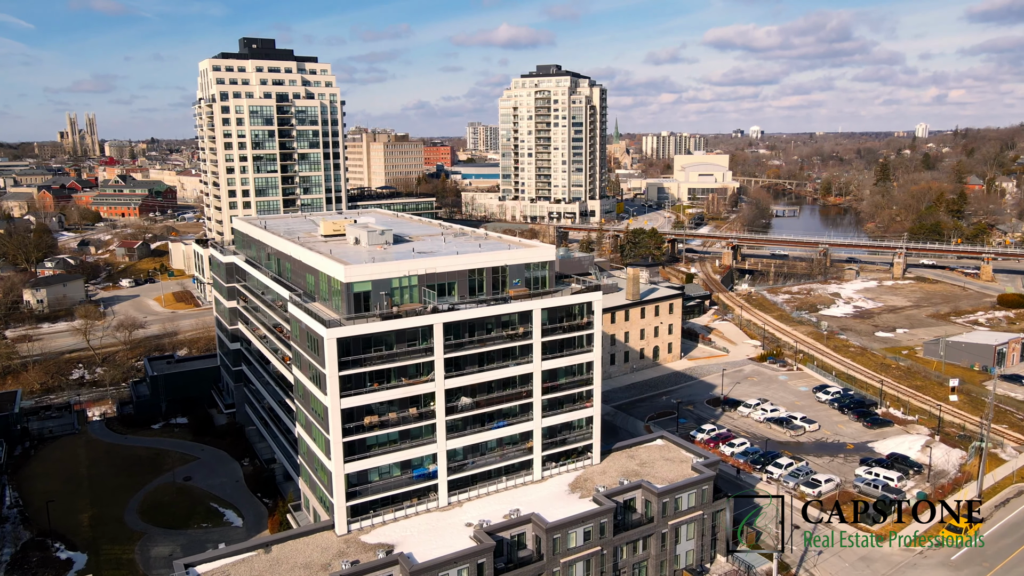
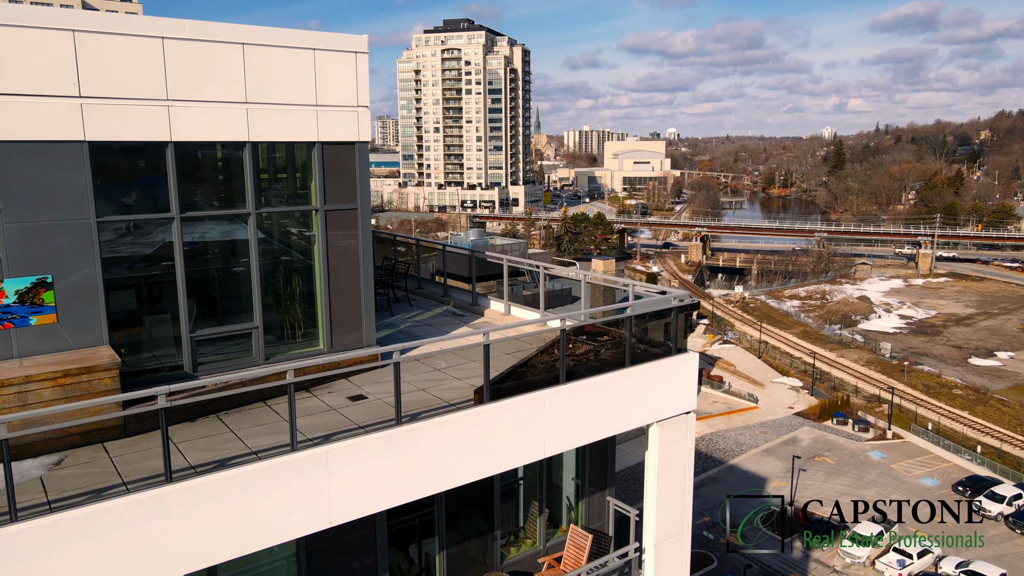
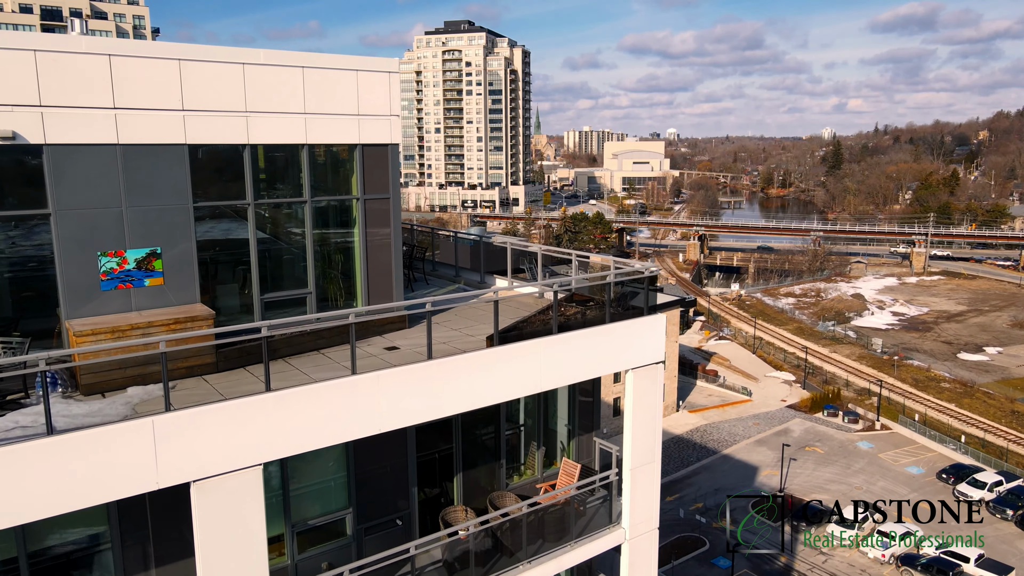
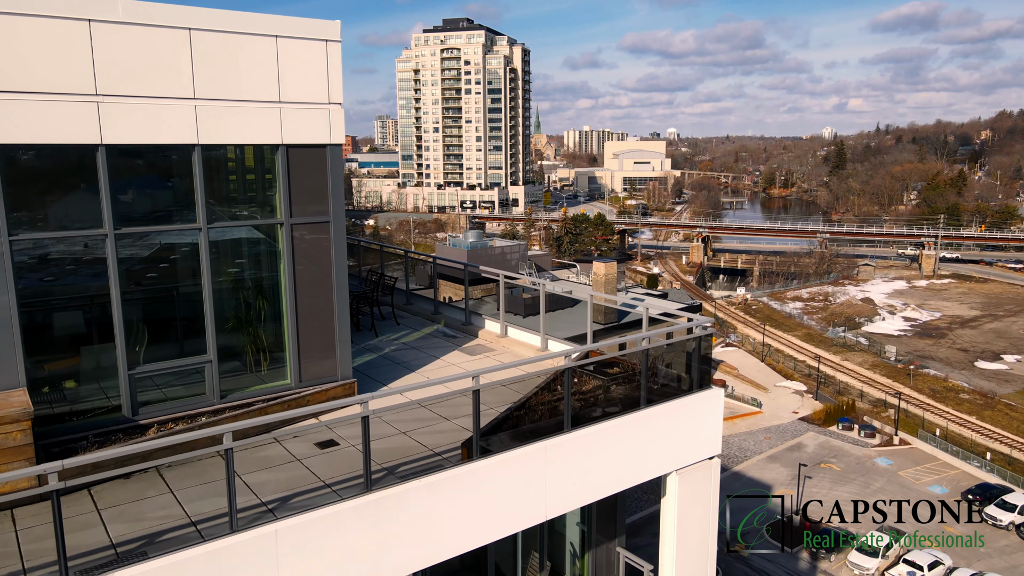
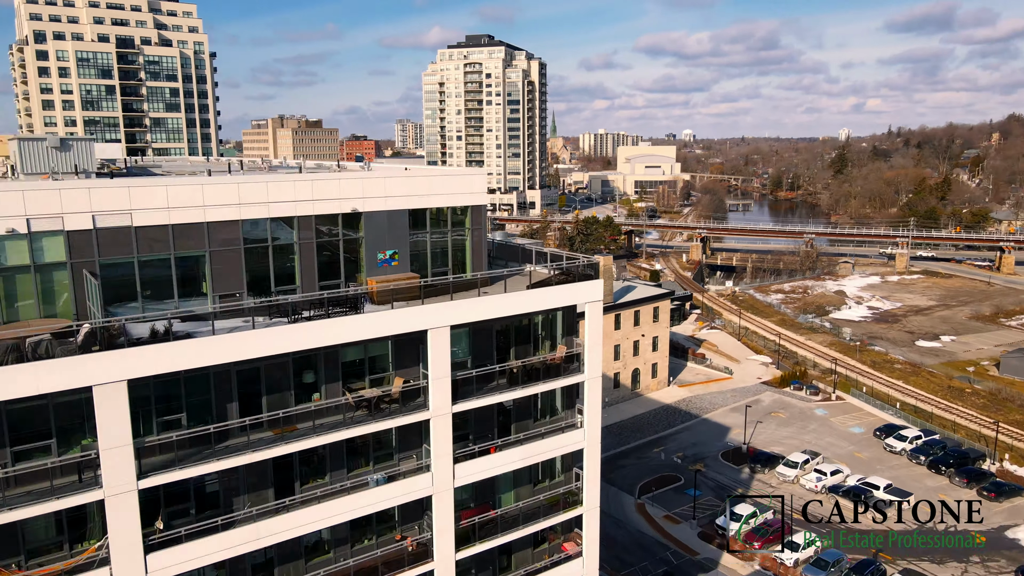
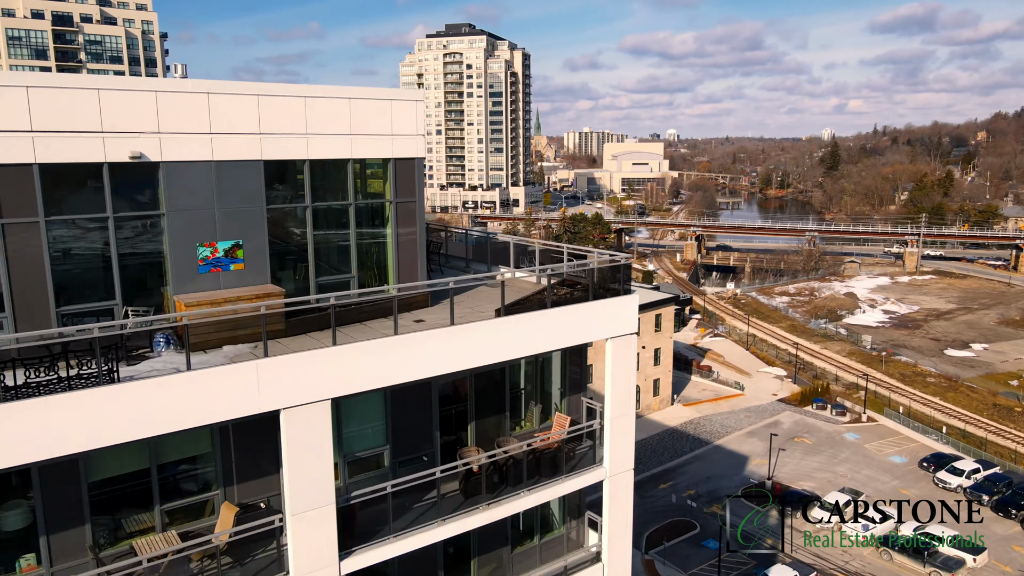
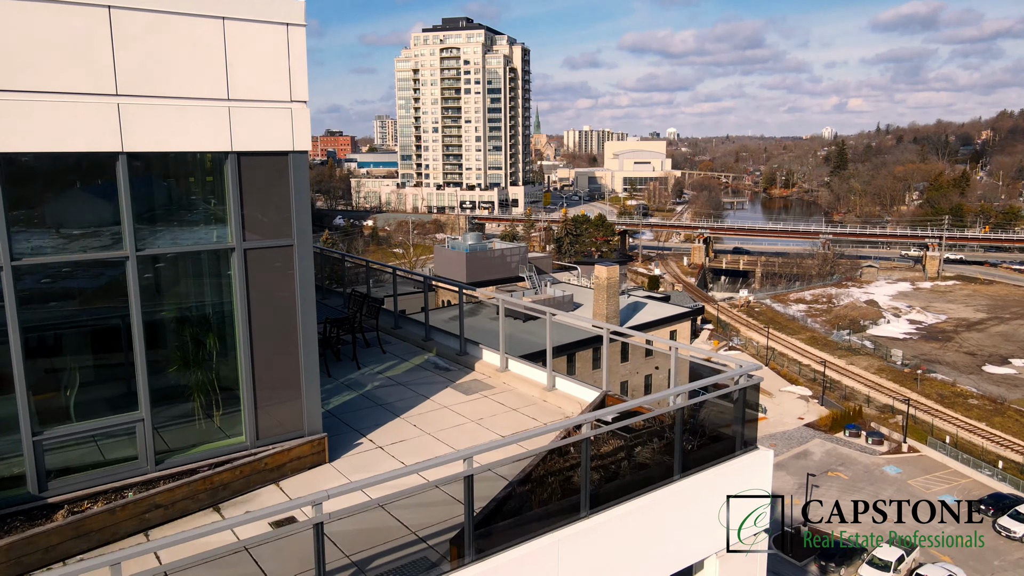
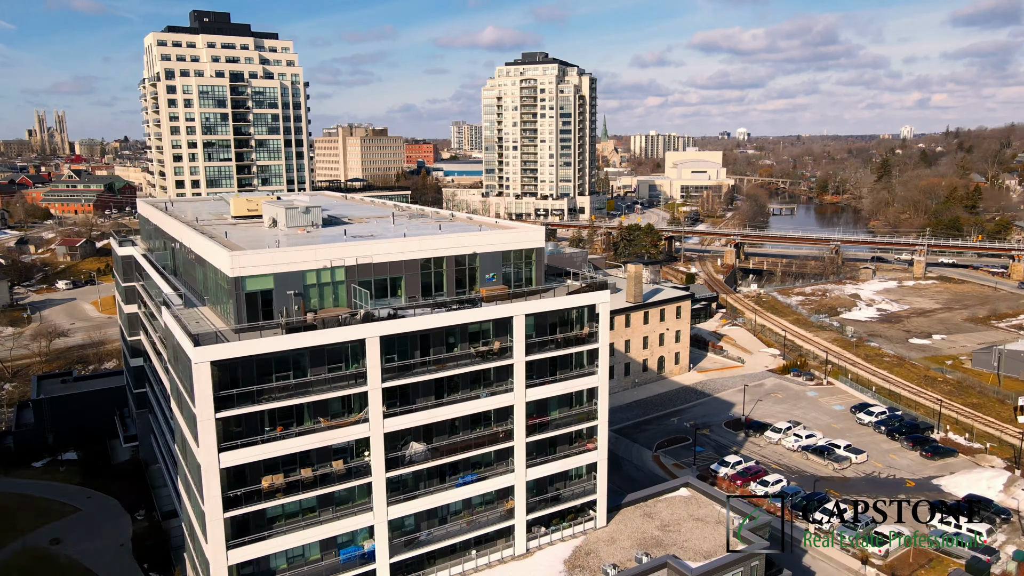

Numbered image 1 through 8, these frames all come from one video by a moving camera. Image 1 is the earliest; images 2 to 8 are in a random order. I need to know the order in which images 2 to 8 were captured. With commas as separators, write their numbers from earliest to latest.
8, 5, 6, 3, 2, 4, 7
